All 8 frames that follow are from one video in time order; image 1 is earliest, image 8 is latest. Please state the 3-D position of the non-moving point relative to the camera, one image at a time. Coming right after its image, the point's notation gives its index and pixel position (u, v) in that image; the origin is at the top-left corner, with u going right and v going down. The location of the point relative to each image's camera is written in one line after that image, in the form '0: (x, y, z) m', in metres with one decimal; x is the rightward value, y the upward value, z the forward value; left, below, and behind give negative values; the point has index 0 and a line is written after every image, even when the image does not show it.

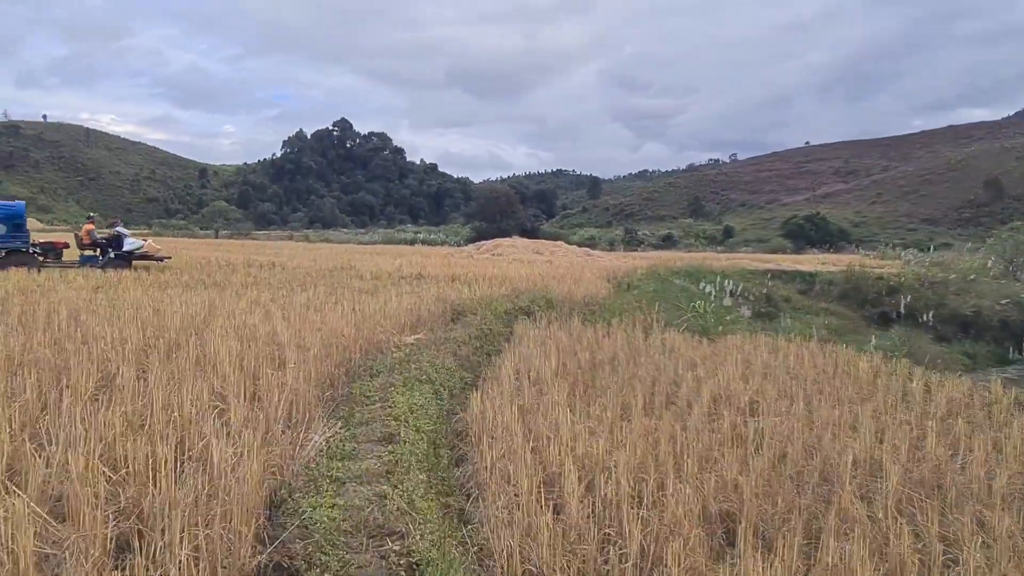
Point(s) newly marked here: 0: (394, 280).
0: (-2.1, +0.1, +12.6) m
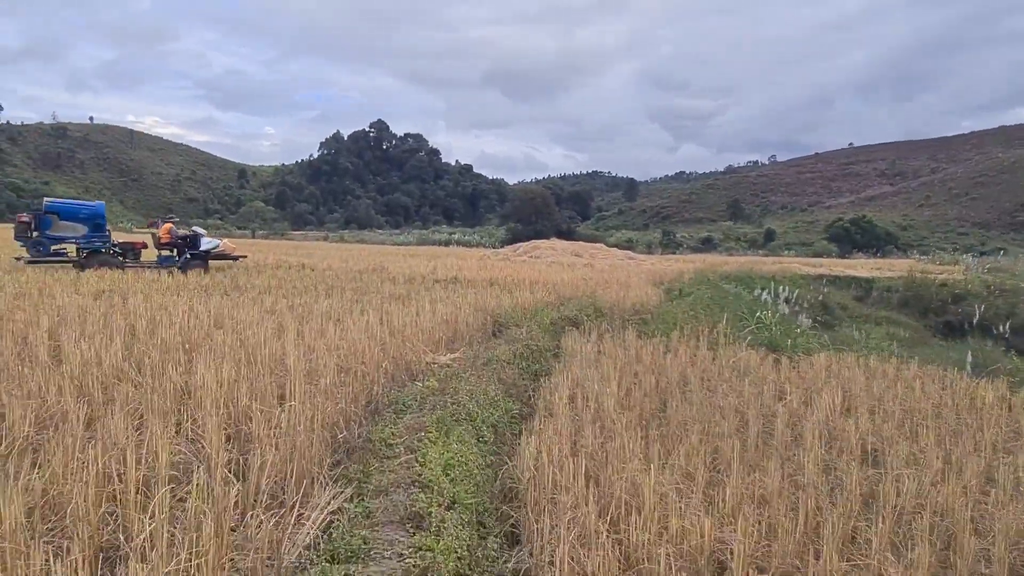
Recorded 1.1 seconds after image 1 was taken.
0: (-1.4, 0.0, +11.7) m
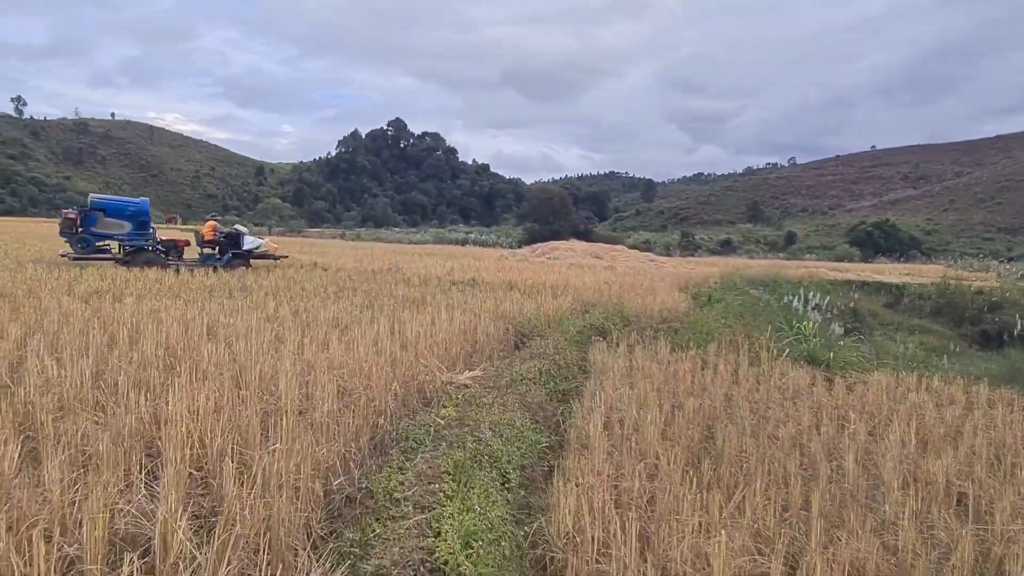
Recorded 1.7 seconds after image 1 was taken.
0: (-1.1, 0.0, +11.1) m
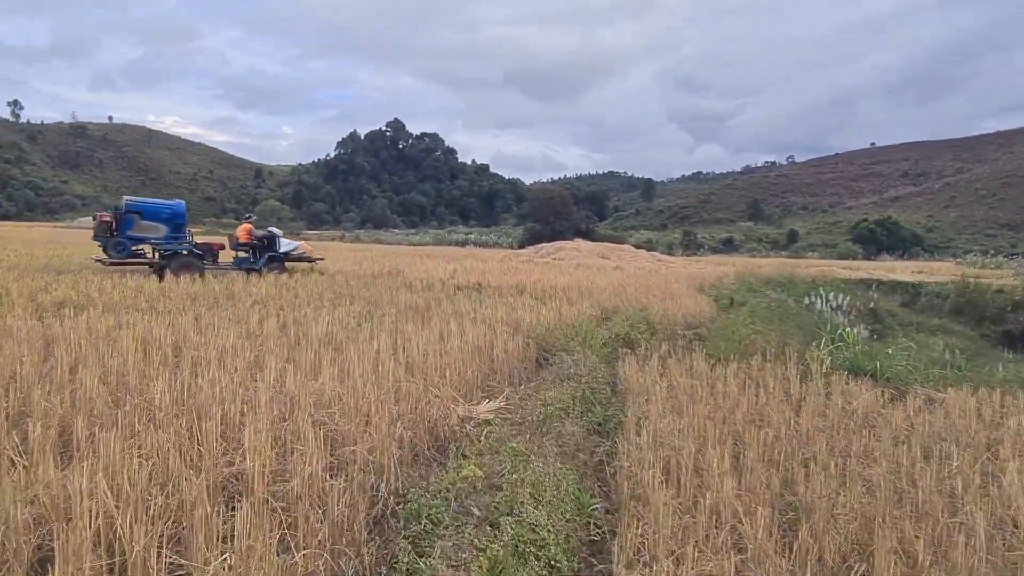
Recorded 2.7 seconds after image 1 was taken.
0: (-0.9, -0.1, +10.3) m
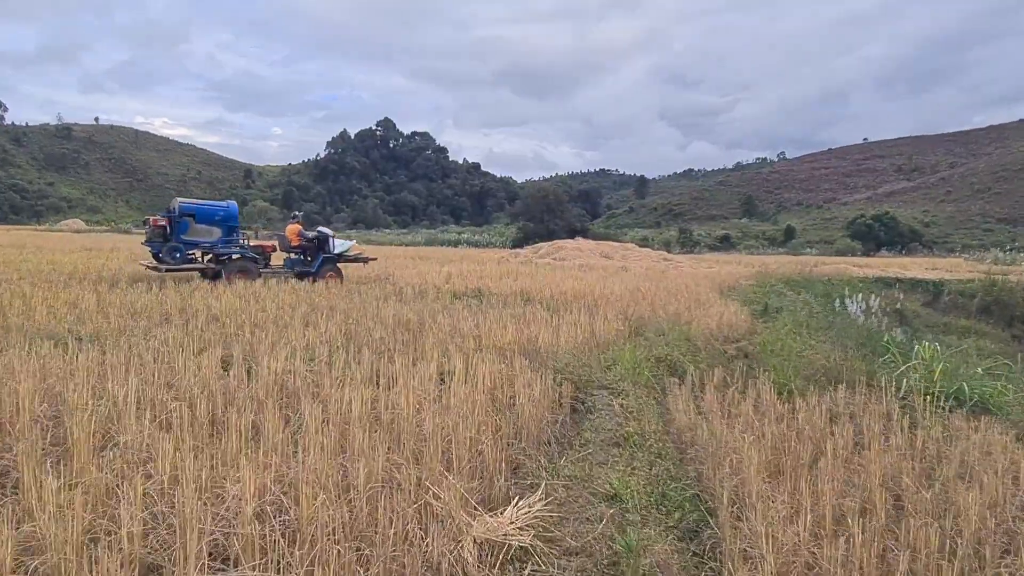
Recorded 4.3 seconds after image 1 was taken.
0: (-0.8, -0.2, +8.9) m
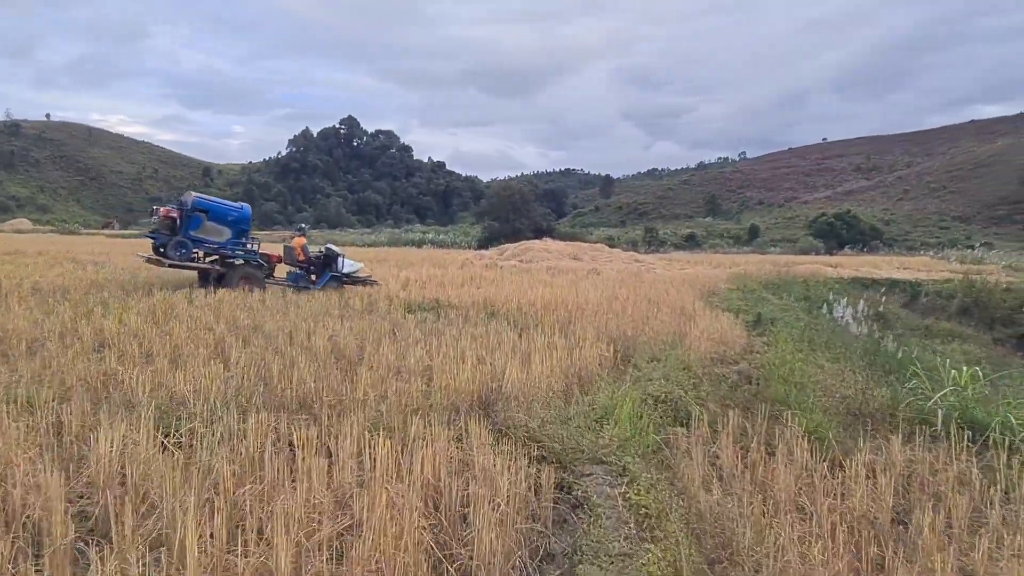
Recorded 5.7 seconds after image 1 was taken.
0: (-1.2, -0.3, +7.7) m
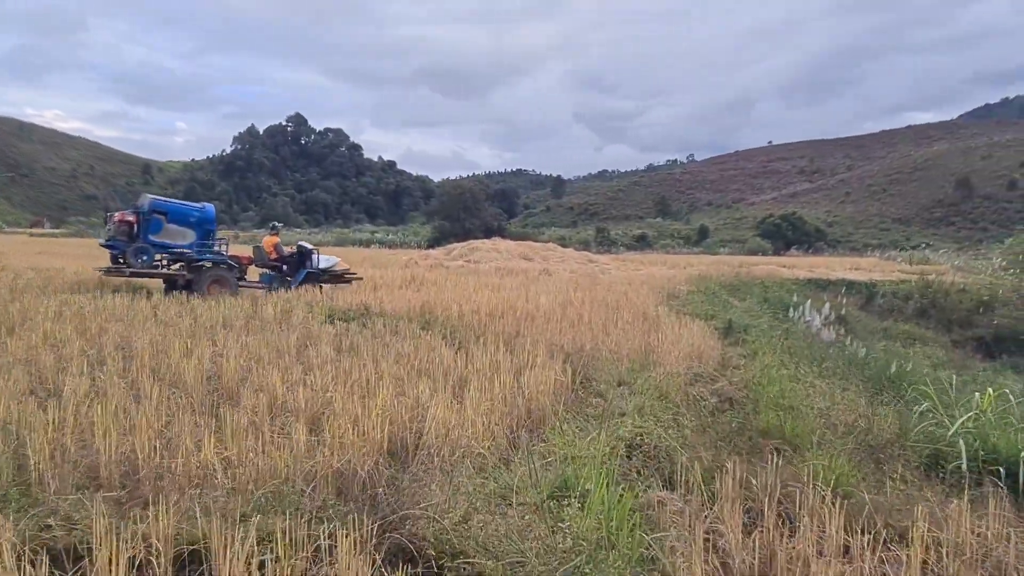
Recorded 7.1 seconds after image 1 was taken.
0: (-1.8, -0.4, +6.4) m
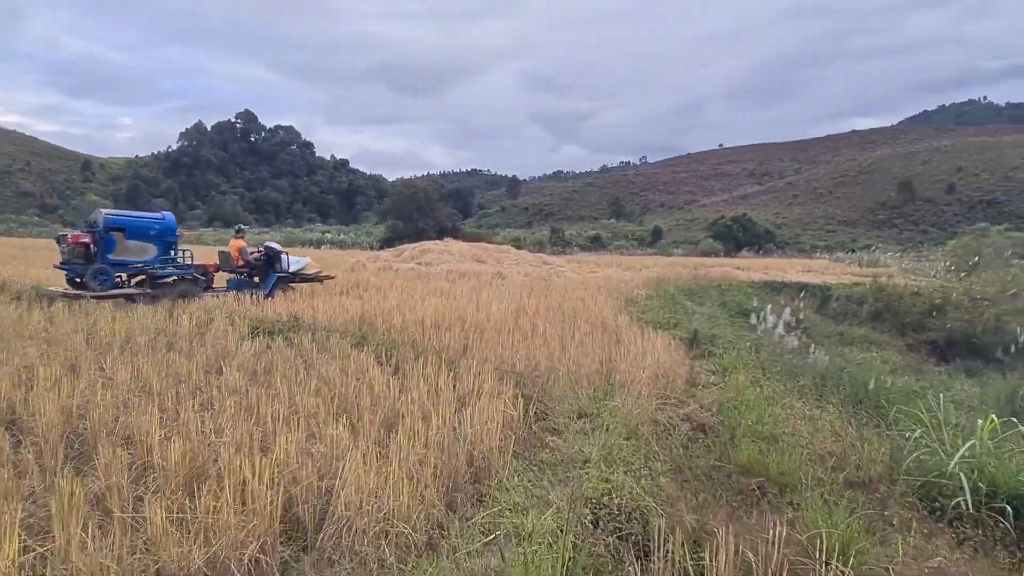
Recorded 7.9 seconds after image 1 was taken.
0: (-2.2, -0.4, +5.5) m
